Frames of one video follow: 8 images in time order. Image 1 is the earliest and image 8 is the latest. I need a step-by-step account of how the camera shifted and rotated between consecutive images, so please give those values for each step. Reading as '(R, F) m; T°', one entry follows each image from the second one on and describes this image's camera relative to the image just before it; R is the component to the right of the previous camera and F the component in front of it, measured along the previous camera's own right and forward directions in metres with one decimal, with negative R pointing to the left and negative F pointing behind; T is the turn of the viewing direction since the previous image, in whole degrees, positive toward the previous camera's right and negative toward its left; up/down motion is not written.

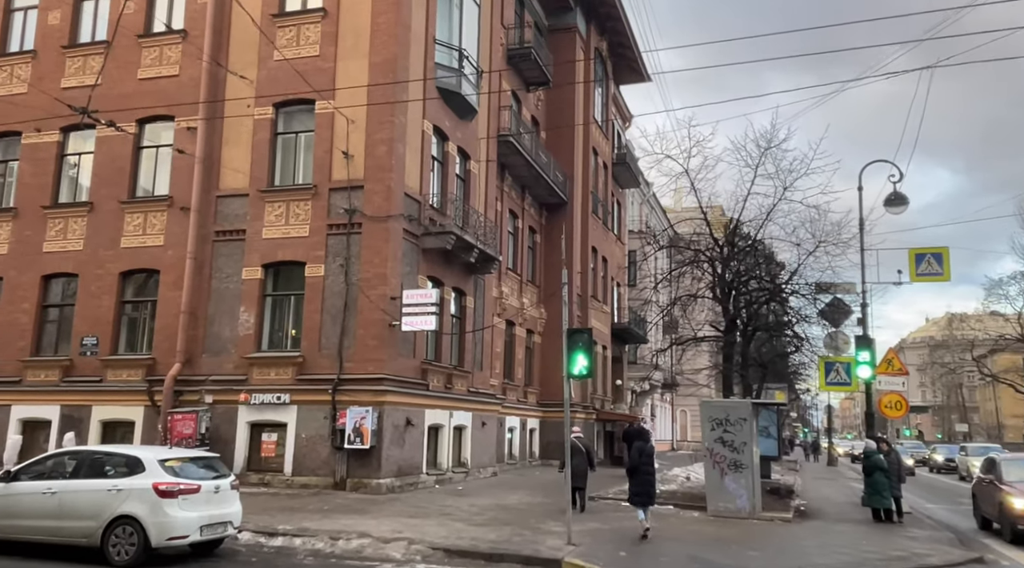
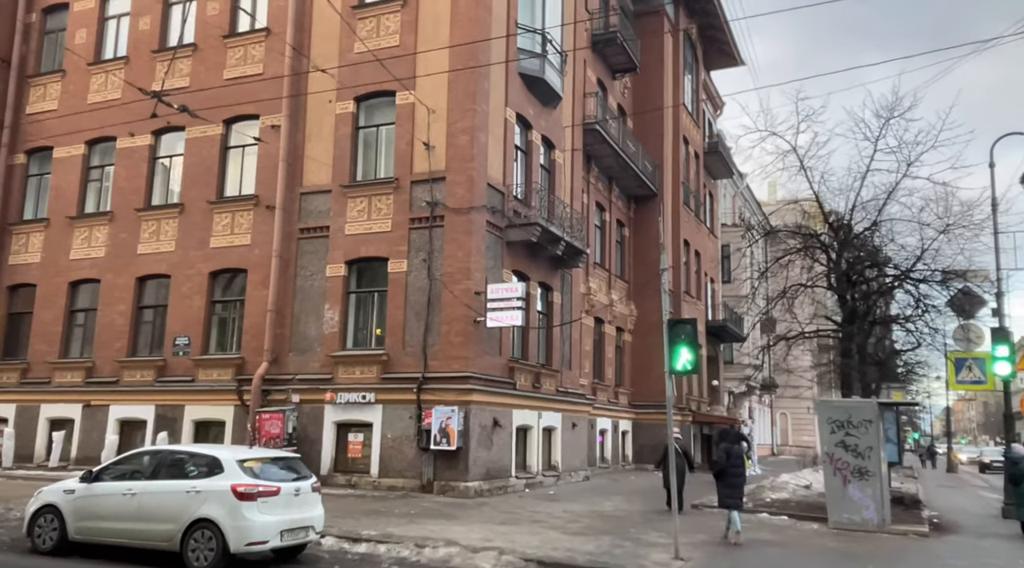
(-0.1, +0.9) m; -6°
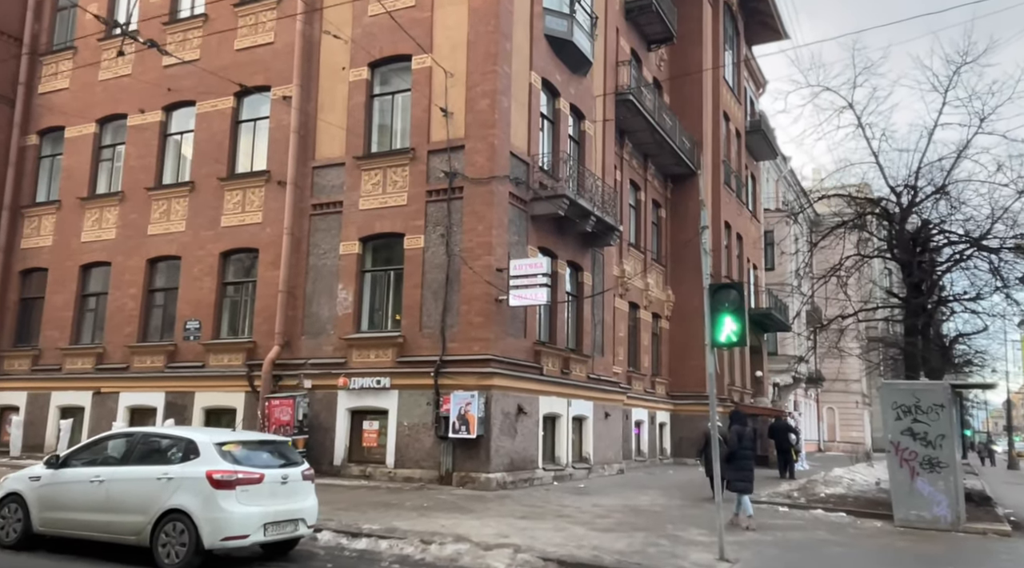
(+0.3, +1.4) m; -3°
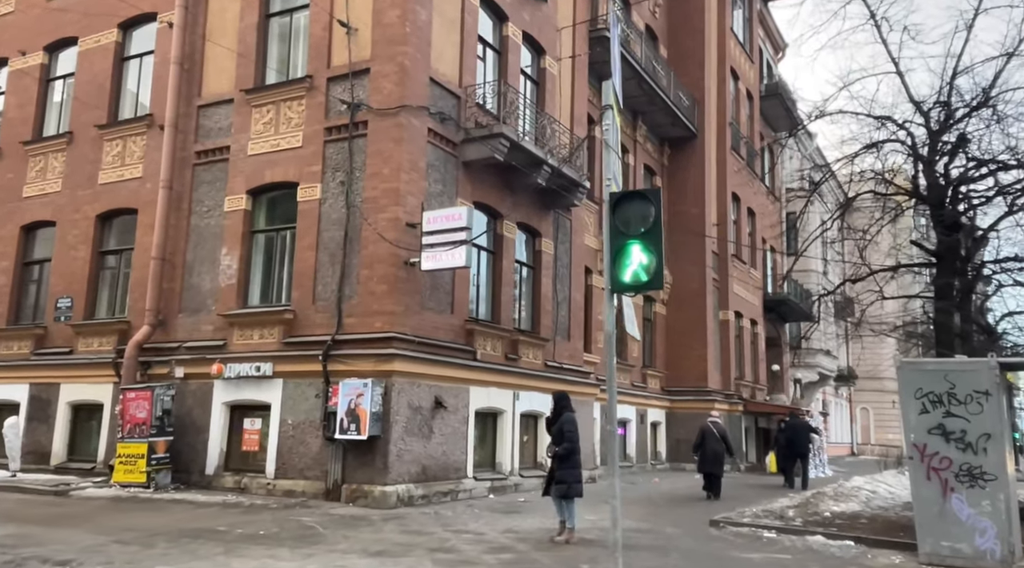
(+1.9, +3.9) m; -2°
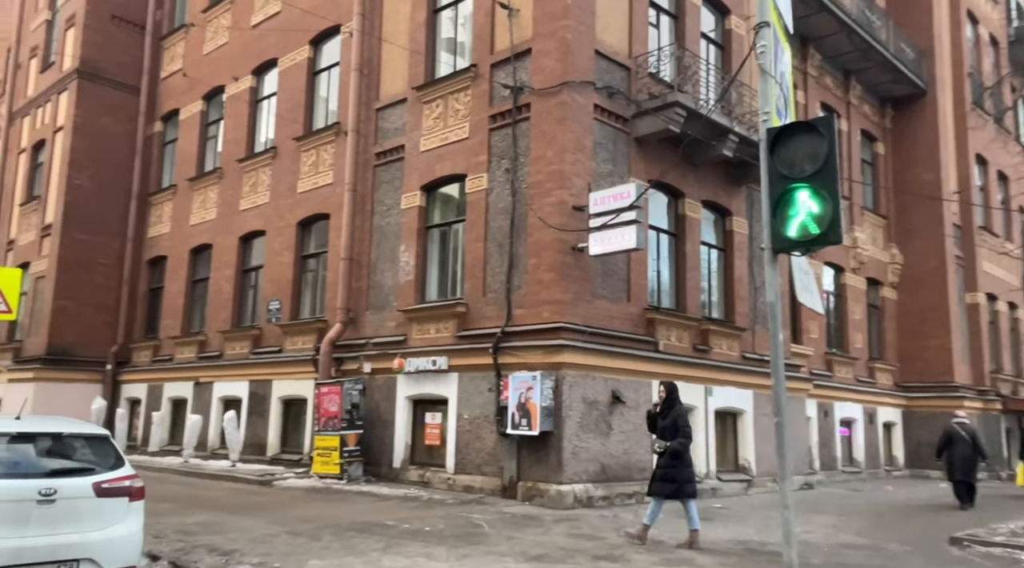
(+0.7, +0.9) m; -16°
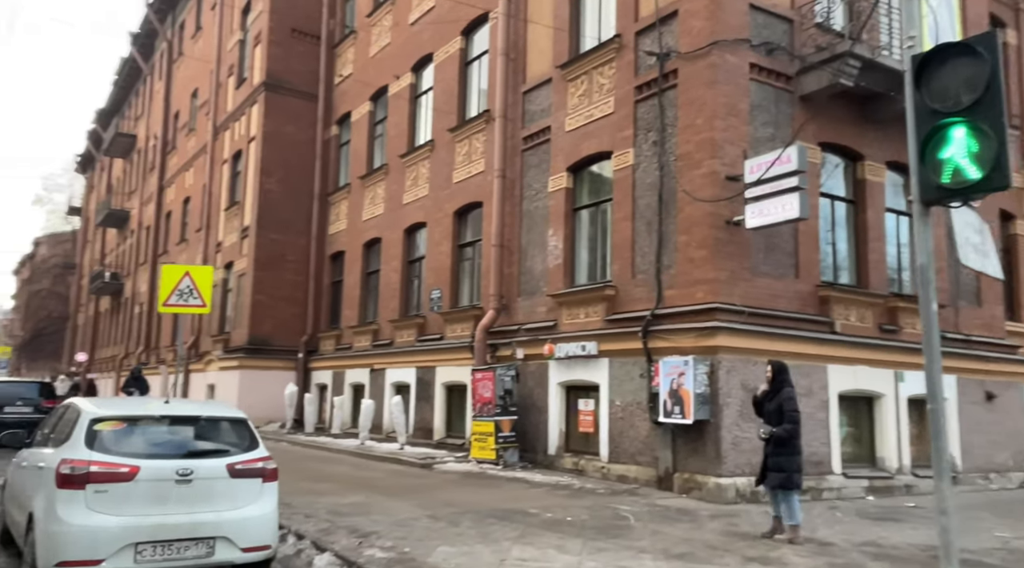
(+0.6, +0.5) m; -13°
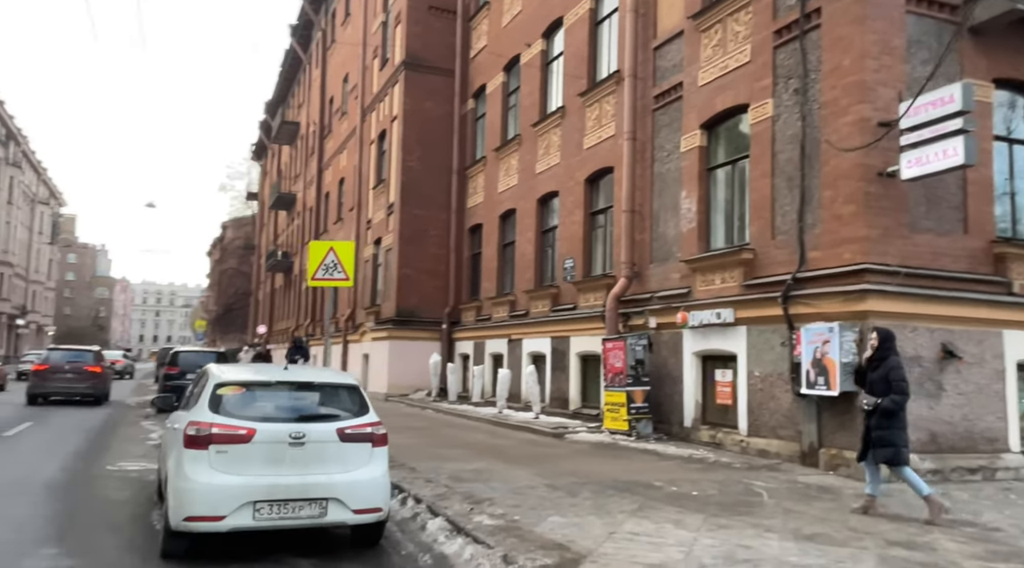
(+0.4, +0.4) m; -11°
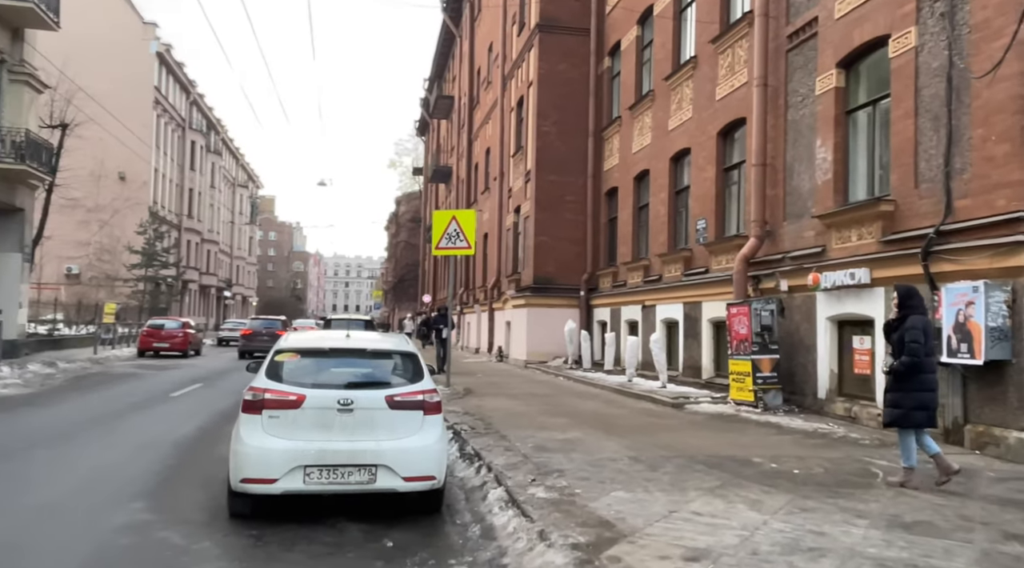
(+1.1, +0.5) m; -13°
